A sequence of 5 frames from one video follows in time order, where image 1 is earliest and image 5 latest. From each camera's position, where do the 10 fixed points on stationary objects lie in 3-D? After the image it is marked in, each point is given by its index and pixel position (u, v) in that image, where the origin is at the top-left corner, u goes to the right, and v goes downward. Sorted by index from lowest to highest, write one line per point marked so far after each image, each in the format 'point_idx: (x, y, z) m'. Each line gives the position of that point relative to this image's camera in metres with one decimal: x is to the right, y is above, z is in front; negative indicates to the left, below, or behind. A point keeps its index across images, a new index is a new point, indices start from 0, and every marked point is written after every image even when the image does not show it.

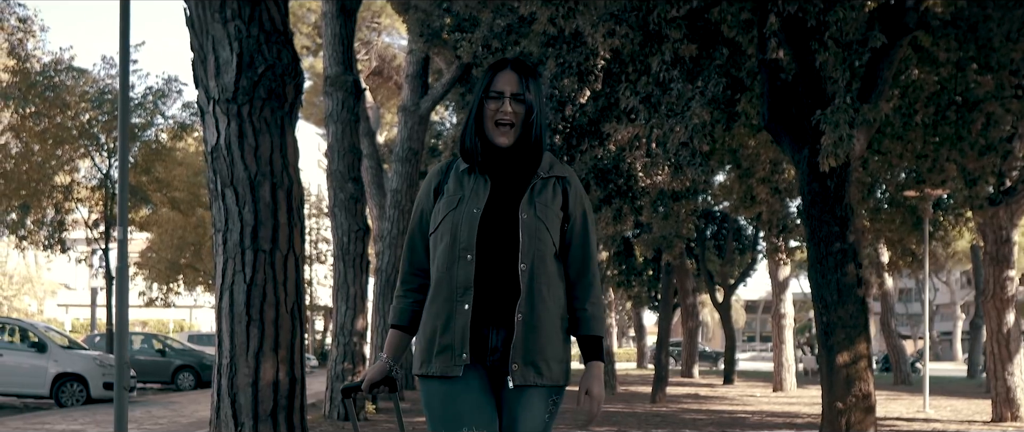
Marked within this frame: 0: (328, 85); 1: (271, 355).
0: (-2.4, +1.7, +15.9) m
1: (-1.8, -1.0, +9.0) m
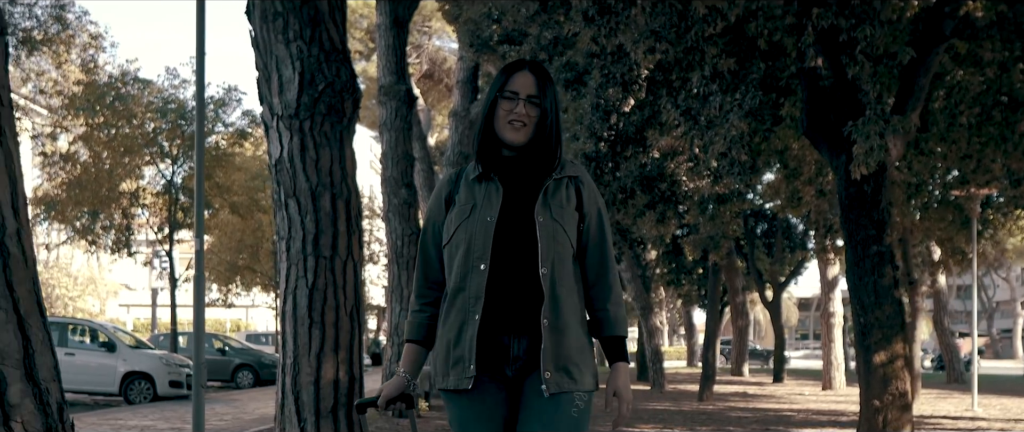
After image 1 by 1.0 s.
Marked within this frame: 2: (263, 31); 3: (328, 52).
0: (-1.7, +1.6, +16.4) m
1: (-1.4, -1.1, +9.5) m
2: (-1.9, +1.4, +9.3) m
3: (-1.4, +1.2, +9.3) m
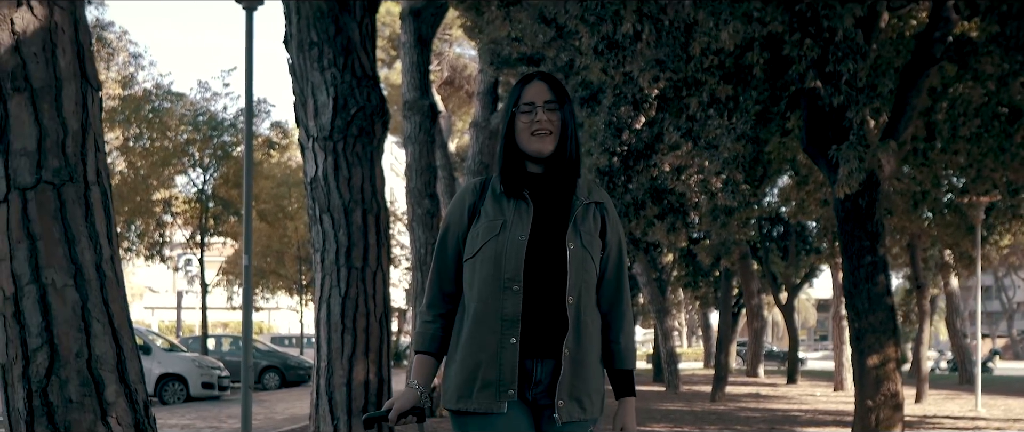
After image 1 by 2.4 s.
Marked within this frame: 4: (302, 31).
0: (-1.5, +1.5, +17.2) m
1: (-1.3, -1.2, +10.3) m
2: (-1.7, +1.3, +10.1) m
3: (-1.2, +1.1, +10.1) m
4: (-1.8, +1.6, +10.3) m
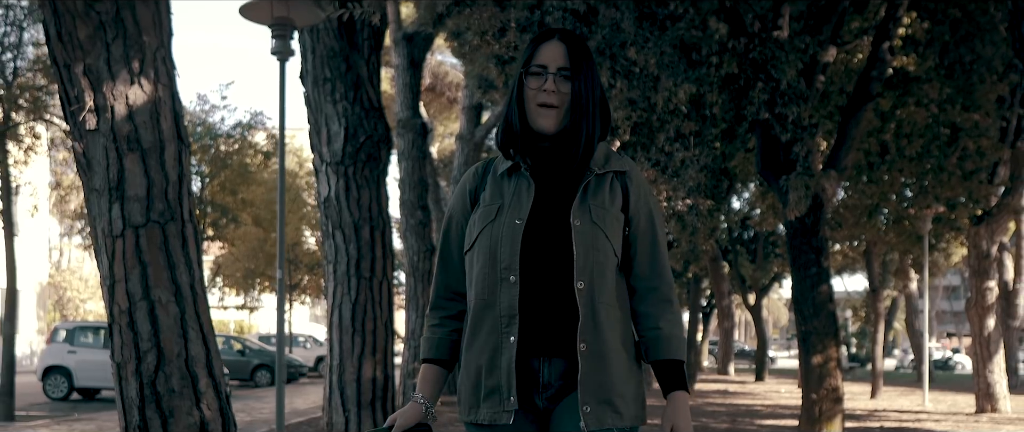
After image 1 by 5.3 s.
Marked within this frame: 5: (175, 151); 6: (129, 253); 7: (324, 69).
0: (-1.7, +1.3, +18.6) m
1: (-1.3, -1.3, +11.7) m
2: (-1.8, +1.1, +11.6) m
3: (-1.3, +1.0, +11.5) m
4: (-1.9, +1.4, +11.7) m
5: (-1.8, +0.3, +6.6) m
6: (-2.0, -0.2, +6.4) m
7: (-1.8, +1.4, +11.7) m
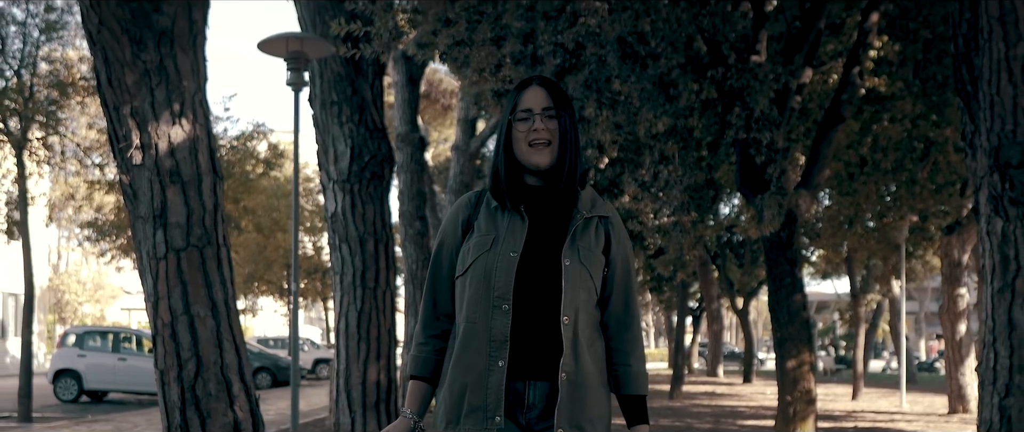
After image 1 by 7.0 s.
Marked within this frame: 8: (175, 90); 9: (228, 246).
0: (-1.8, +1.2, +19.5) m
1: (-1.4, -1.5, +12.6) m
2: (-1.9, +1.0, +12.4) m
3: (-1.4, +0.8, +12.4) m
4: (-1.9, +1.3, +12.6) m
5: (-1.8, +0.2, +7.4) m
6: (-2.0, -0.3, +7.2) m
7: (-1.8, +1.2, +12.6) m
8: (-2.0, +0.7, +7.3) m
9: (-1.7, -0.2, +7.5) m
